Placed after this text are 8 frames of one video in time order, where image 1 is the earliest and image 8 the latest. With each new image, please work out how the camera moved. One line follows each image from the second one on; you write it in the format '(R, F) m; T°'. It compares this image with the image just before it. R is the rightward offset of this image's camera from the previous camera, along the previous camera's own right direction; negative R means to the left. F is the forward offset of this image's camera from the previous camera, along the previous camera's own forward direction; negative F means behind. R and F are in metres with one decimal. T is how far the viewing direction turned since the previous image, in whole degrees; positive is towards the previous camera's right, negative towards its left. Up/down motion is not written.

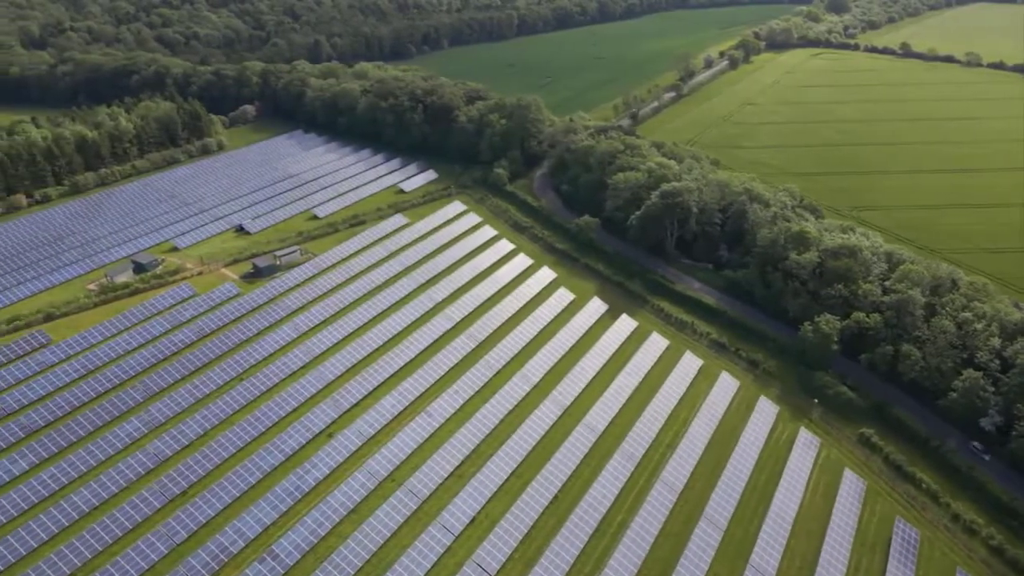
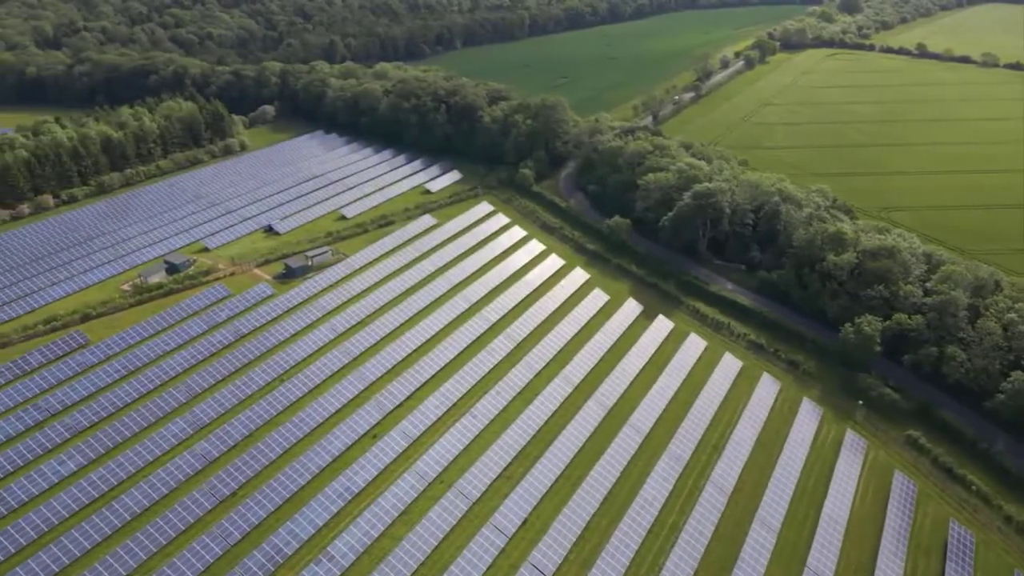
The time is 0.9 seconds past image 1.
(-2.8, +0.1) m; 0°
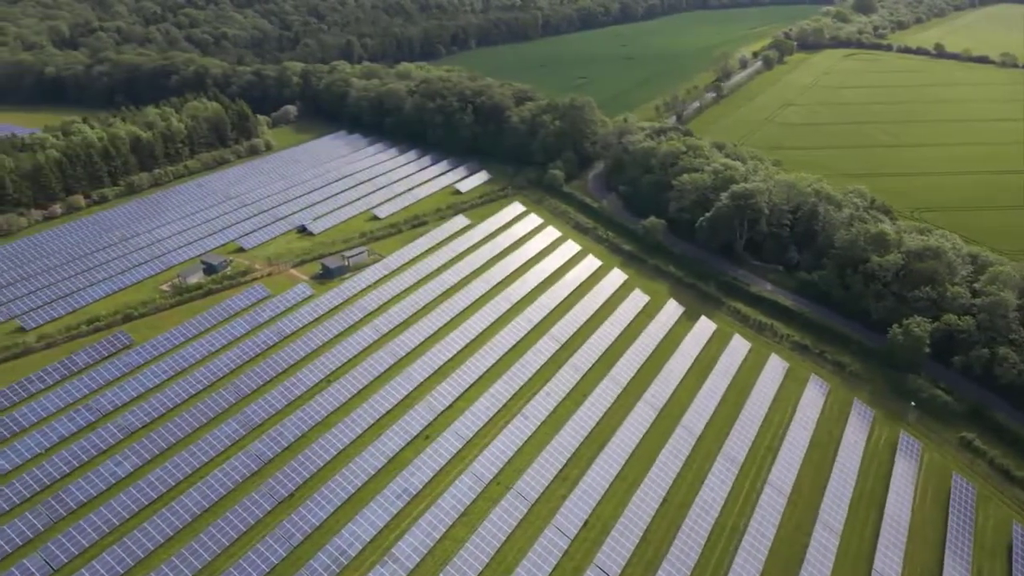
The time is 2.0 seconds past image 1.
(-3.3, +0.1) m; 0°
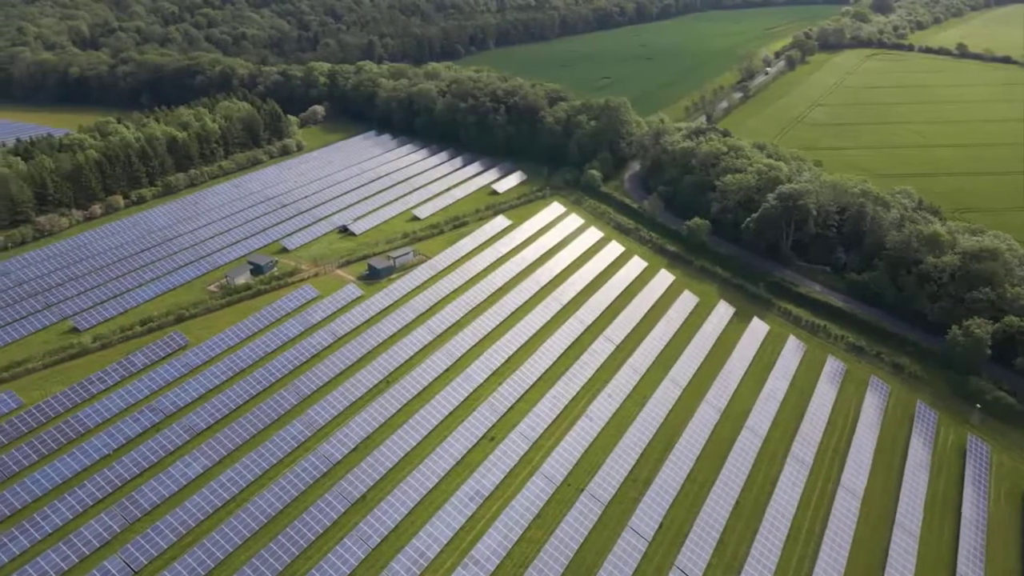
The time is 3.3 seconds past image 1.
(-4.1, +0.1) m; 0°
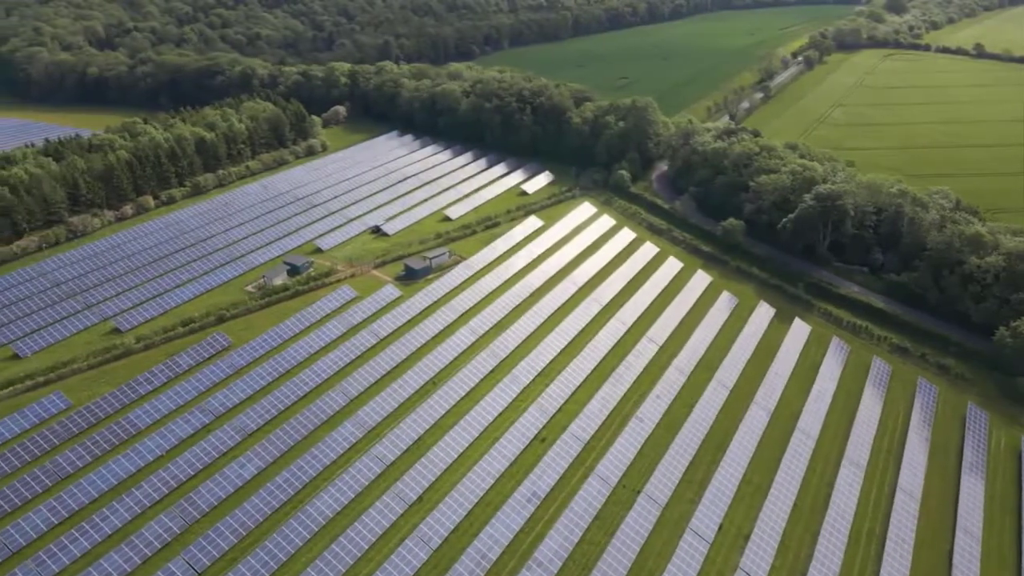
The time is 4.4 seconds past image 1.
(-3.2, +0.1) m; 0°
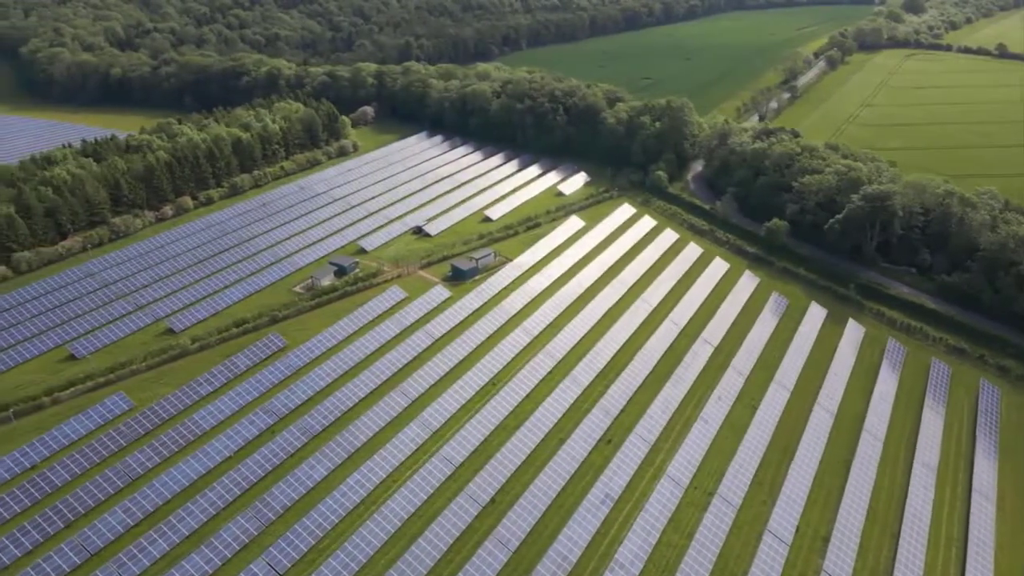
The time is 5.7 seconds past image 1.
(-4.1, +0.1) m; 0°
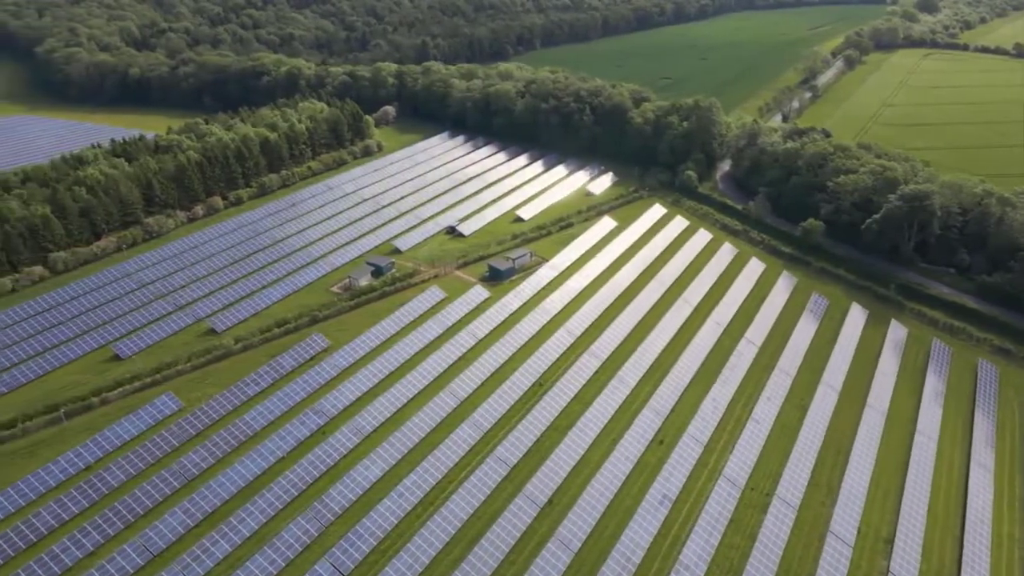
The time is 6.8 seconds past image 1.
(-3.2, +0.1) m; 0°
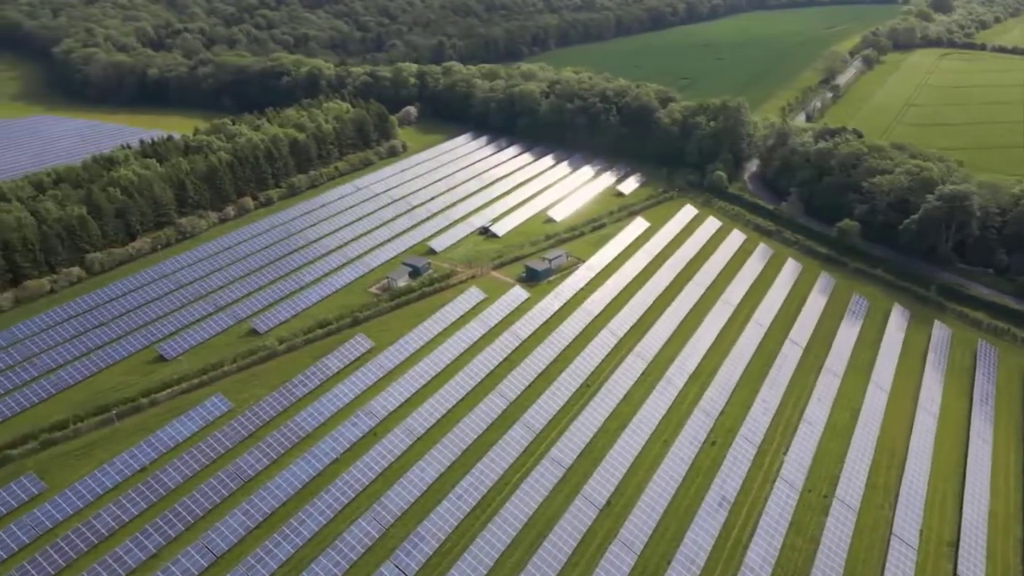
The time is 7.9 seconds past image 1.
(-3.2, +0.1) m; 0°
